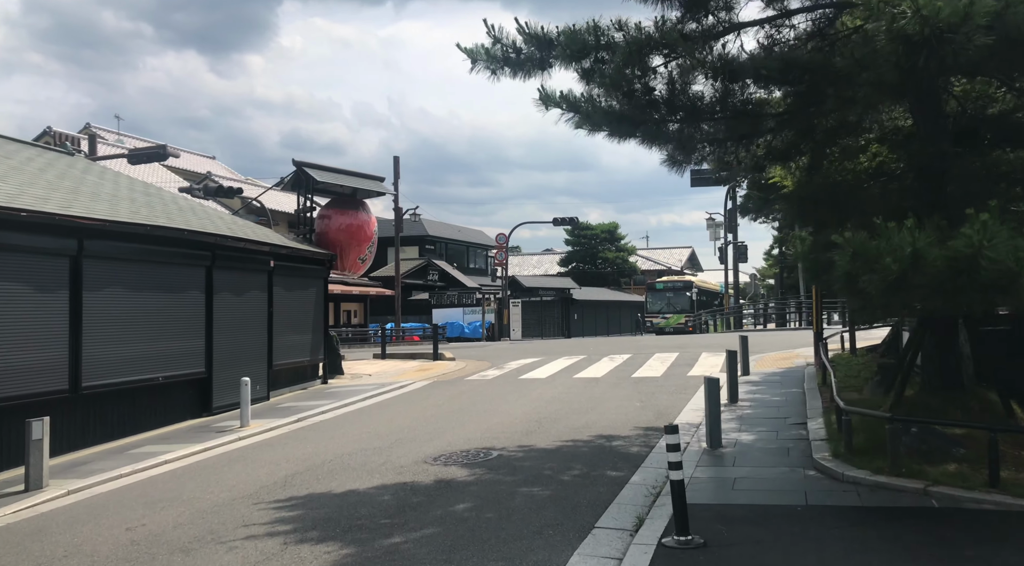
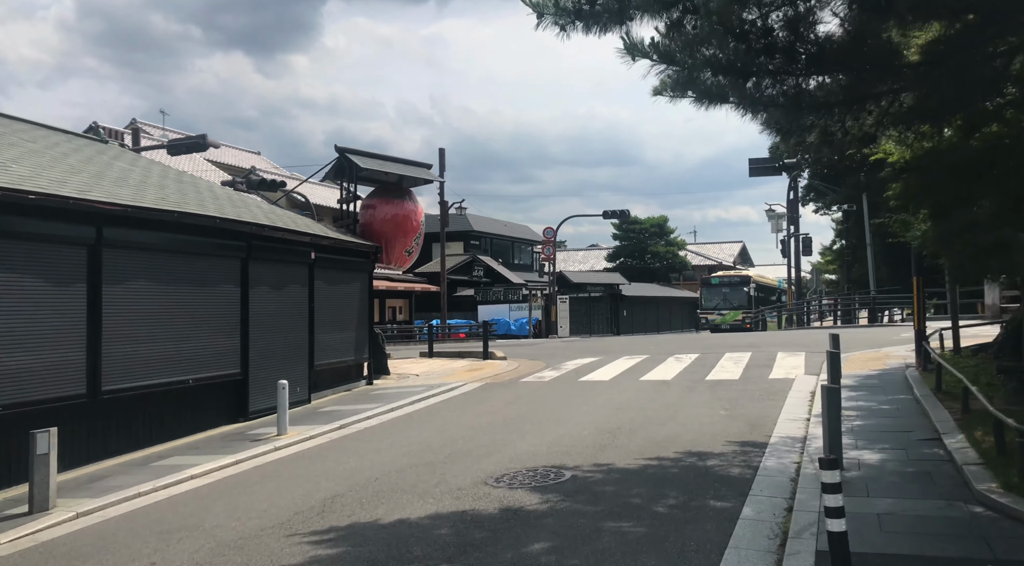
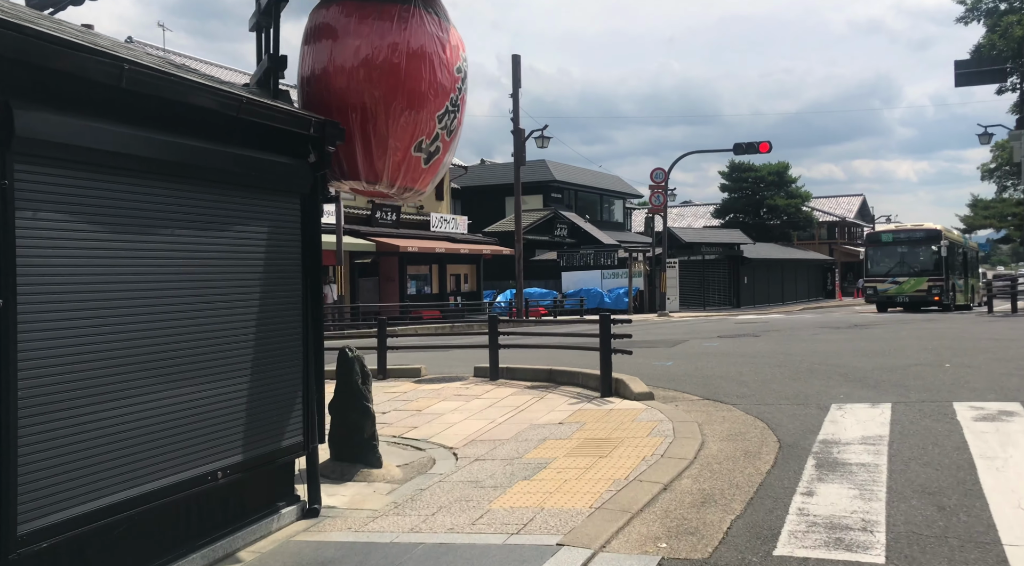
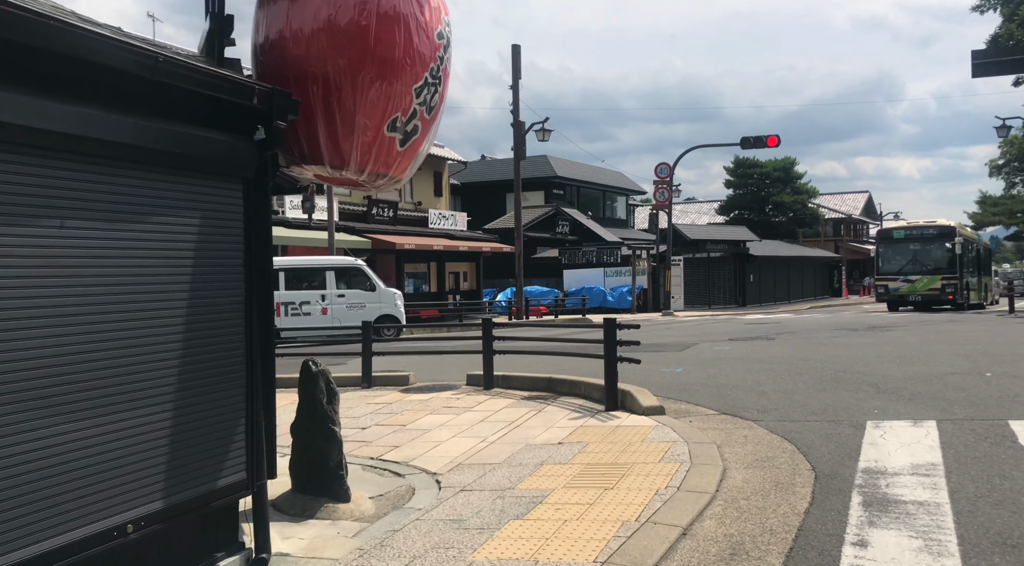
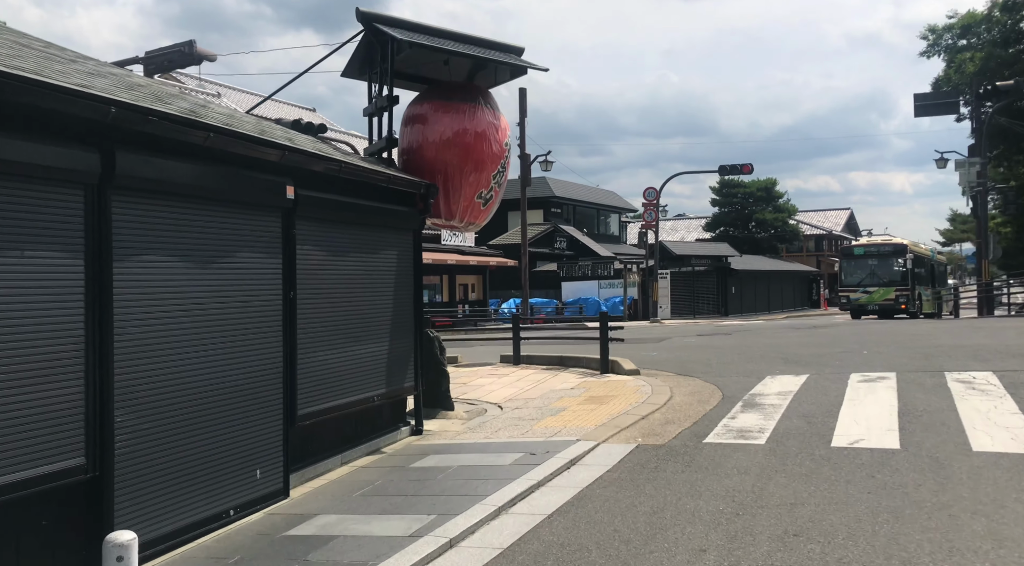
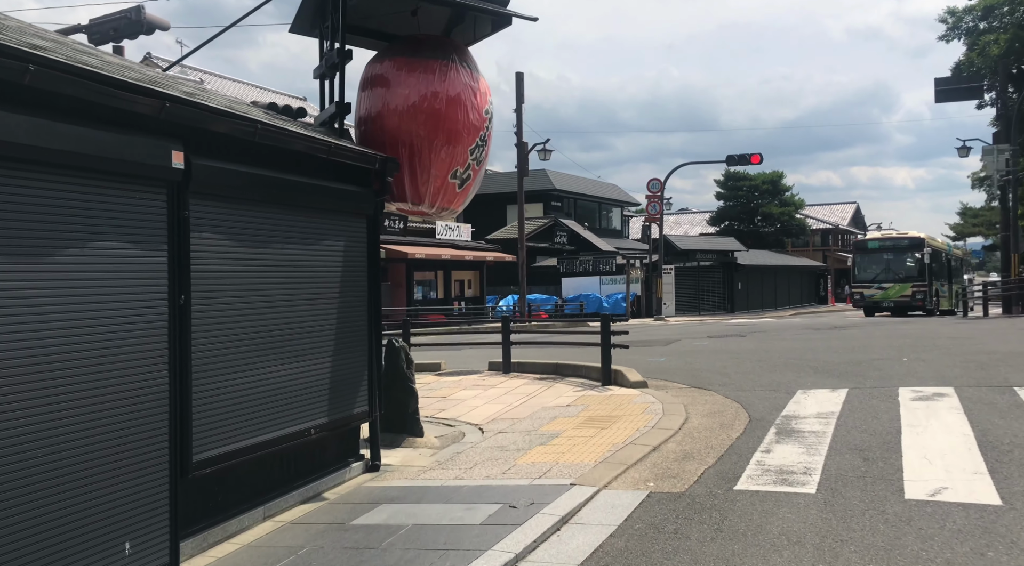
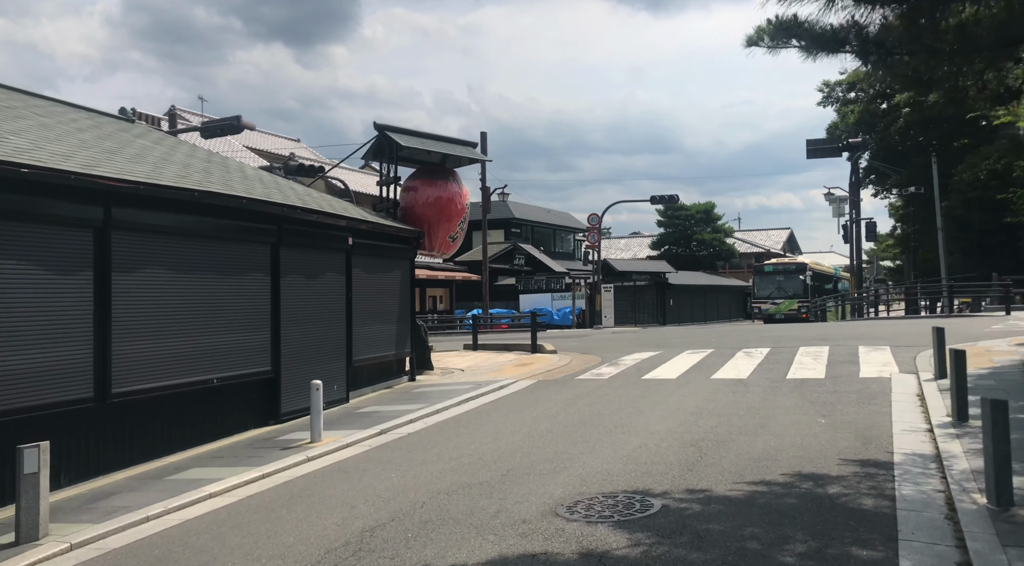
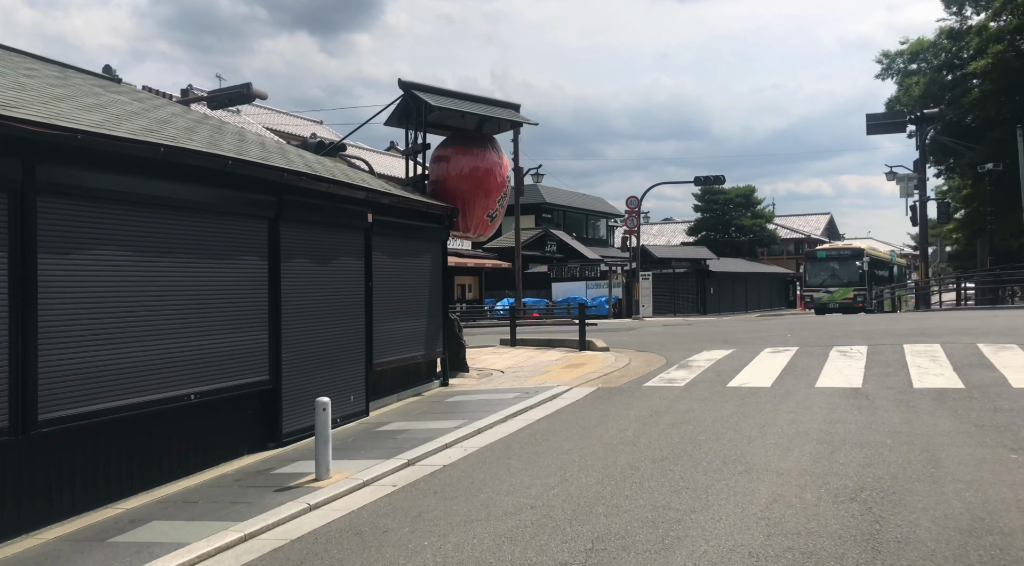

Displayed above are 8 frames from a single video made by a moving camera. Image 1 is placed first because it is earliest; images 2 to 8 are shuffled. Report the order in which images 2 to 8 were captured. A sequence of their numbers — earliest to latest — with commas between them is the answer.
2, 7, 8, 5, 6, 3, 4
